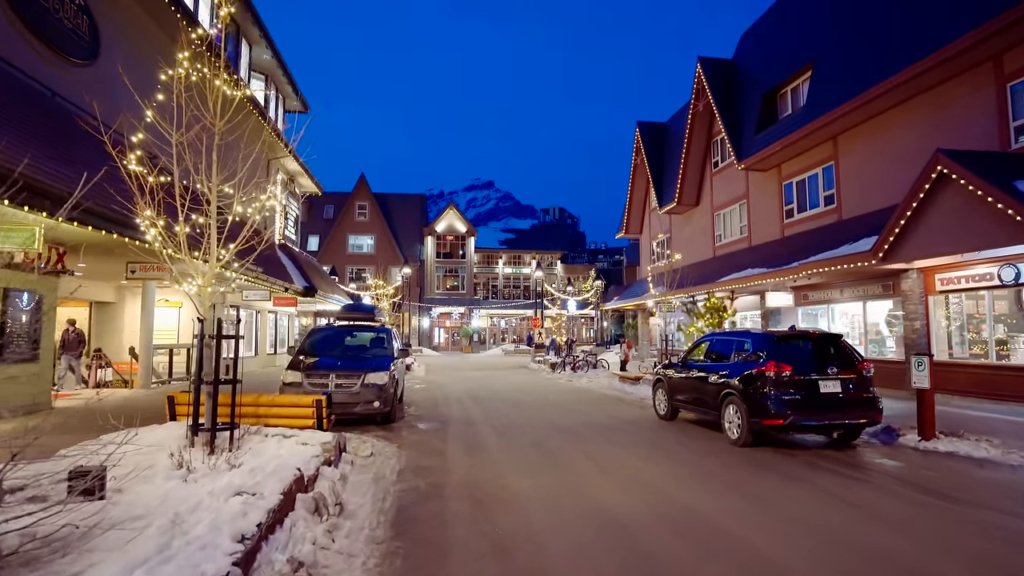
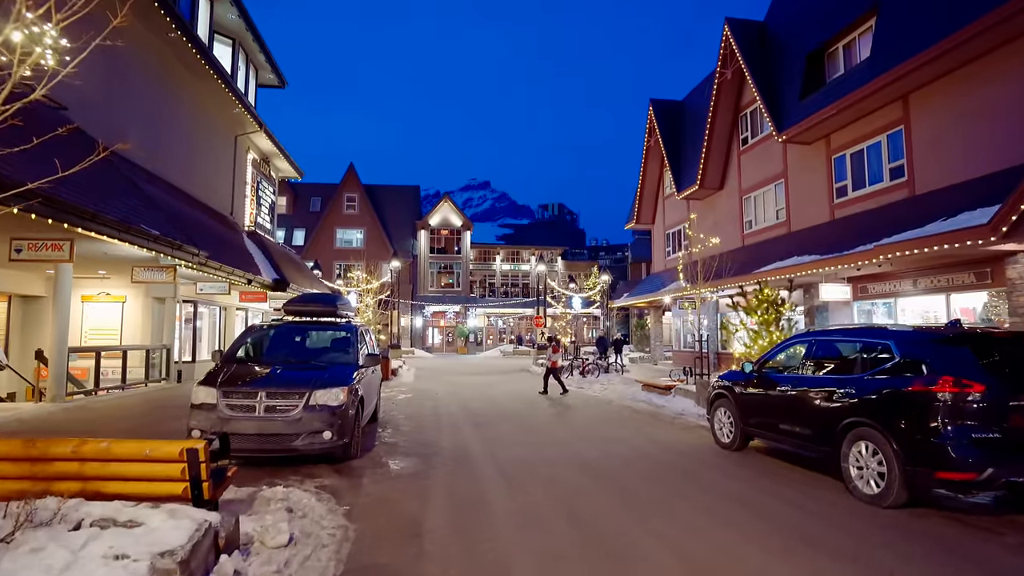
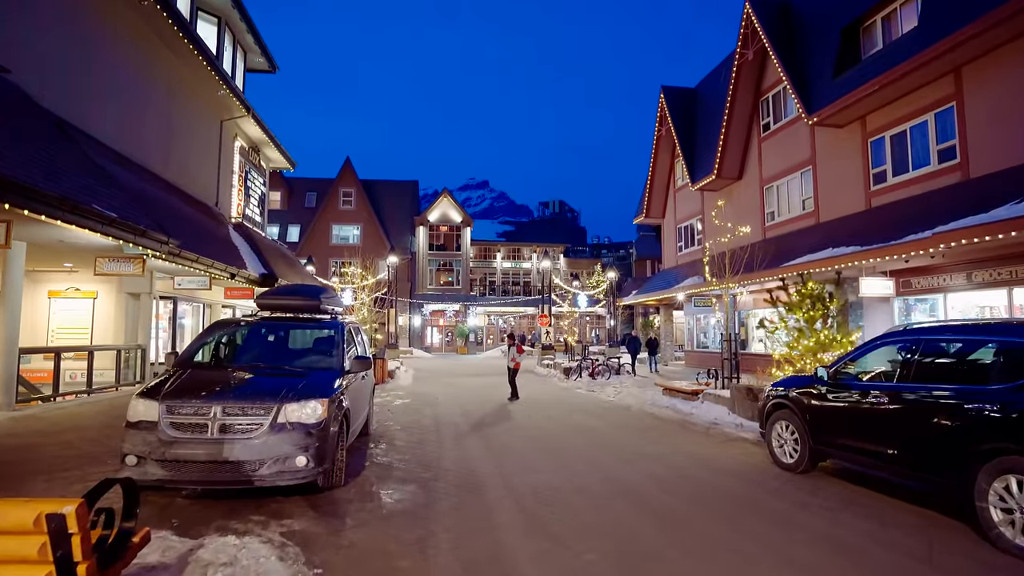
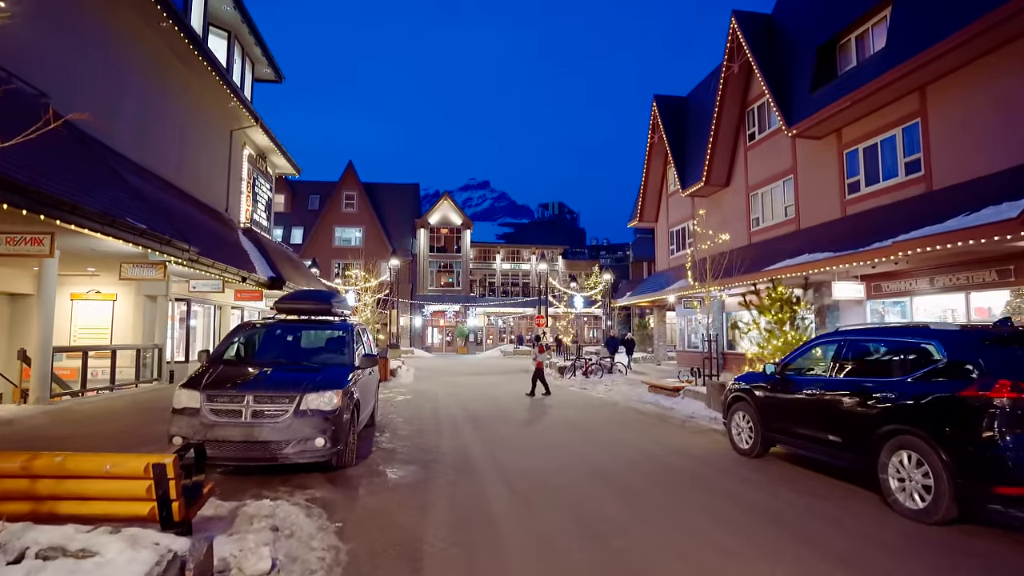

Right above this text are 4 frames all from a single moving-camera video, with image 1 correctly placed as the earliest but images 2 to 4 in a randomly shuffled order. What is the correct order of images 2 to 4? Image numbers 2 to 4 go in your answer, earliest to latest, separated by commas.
2, 4, 3
